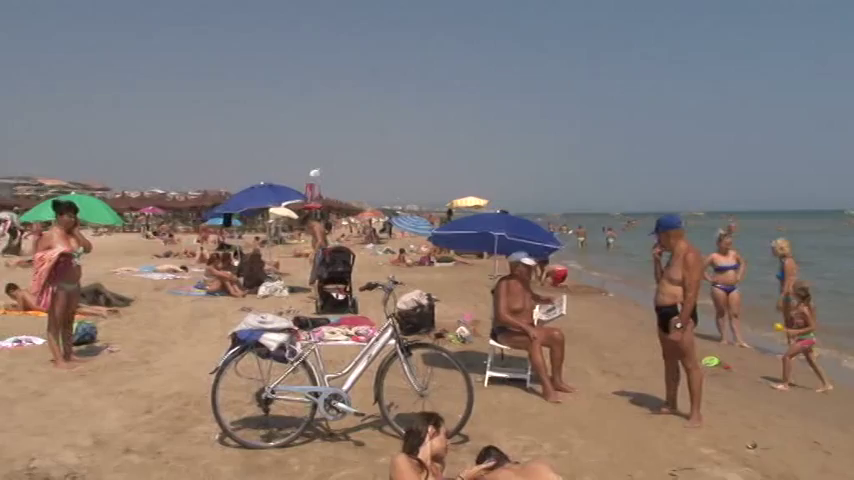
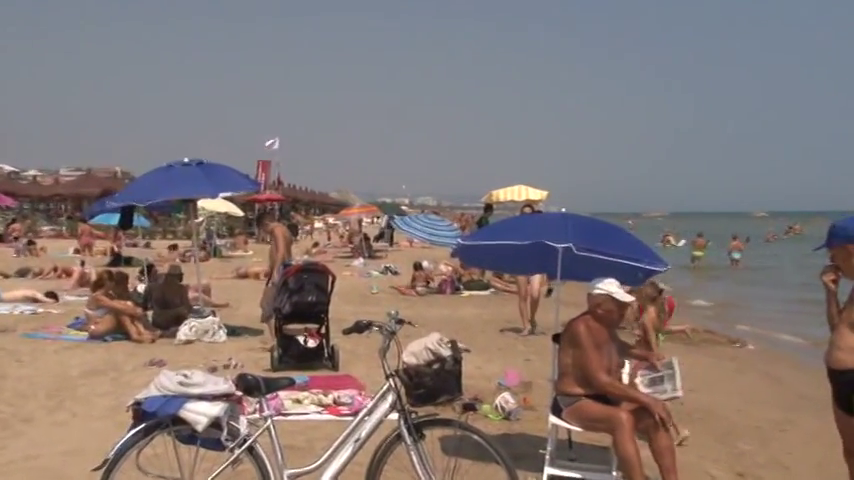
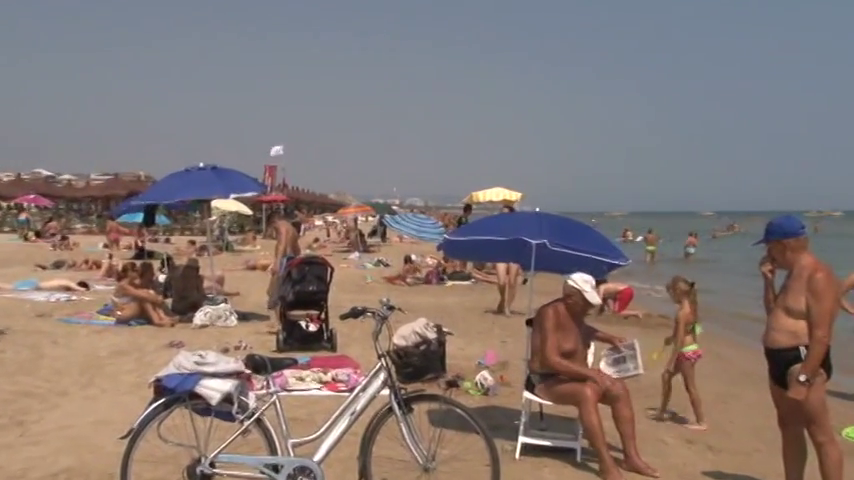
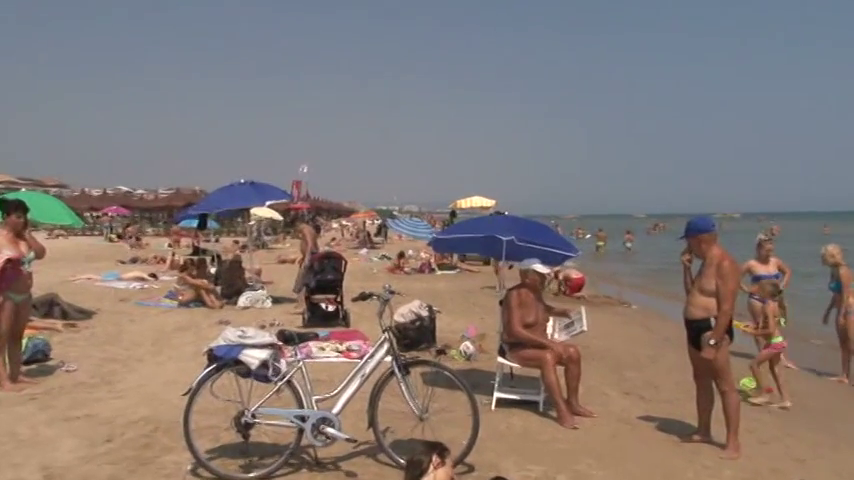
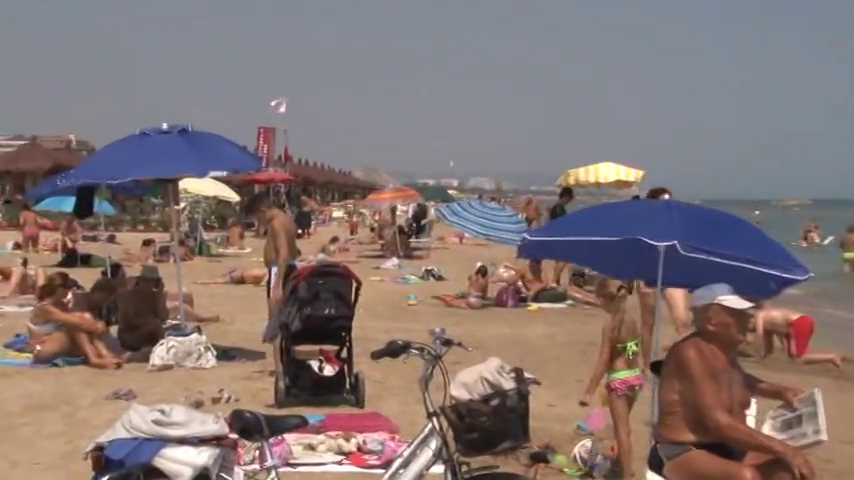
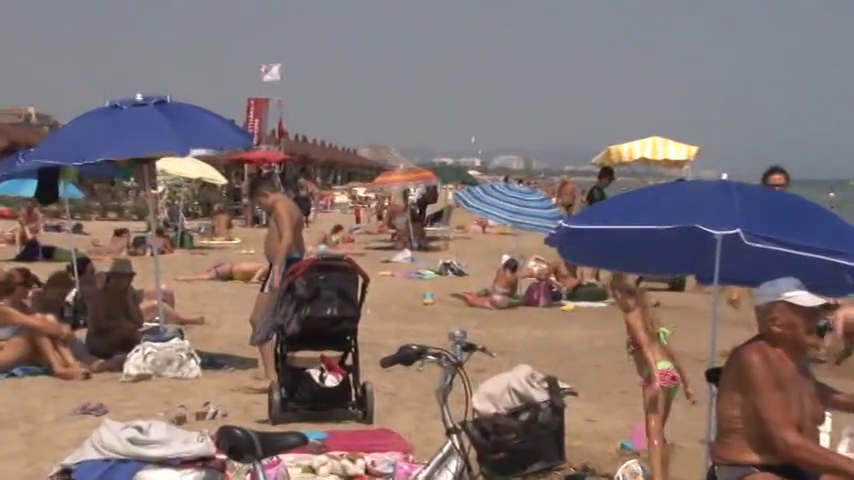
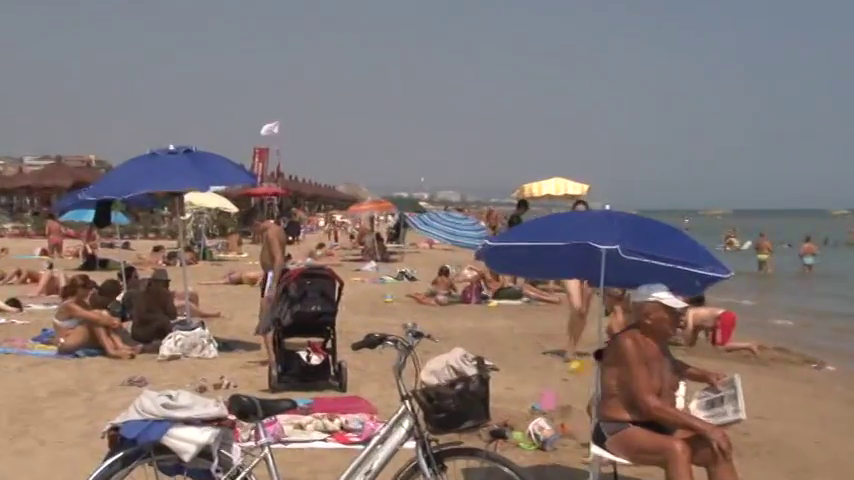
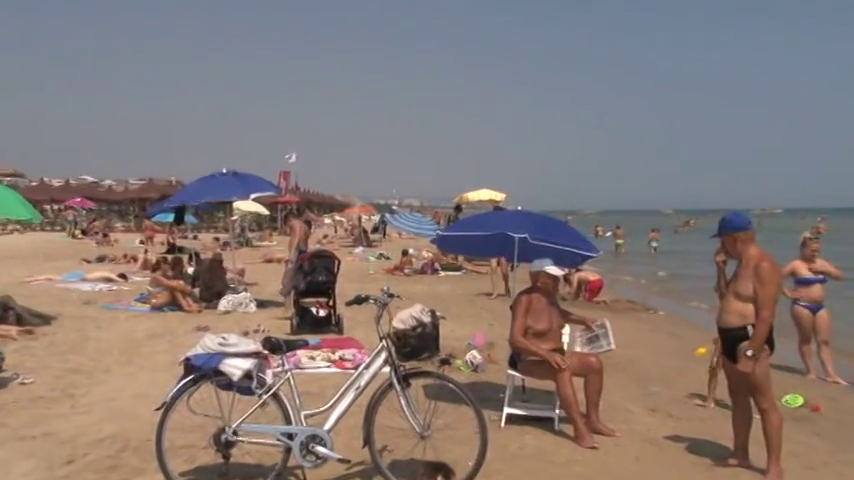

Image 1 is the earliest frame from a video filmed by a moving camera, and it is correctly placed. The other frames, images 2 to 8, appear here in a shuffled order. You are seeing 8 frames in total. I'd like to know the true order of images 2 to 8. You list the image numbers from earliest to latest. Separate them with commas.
4, 8, 3, 2, 7, 5, 6
